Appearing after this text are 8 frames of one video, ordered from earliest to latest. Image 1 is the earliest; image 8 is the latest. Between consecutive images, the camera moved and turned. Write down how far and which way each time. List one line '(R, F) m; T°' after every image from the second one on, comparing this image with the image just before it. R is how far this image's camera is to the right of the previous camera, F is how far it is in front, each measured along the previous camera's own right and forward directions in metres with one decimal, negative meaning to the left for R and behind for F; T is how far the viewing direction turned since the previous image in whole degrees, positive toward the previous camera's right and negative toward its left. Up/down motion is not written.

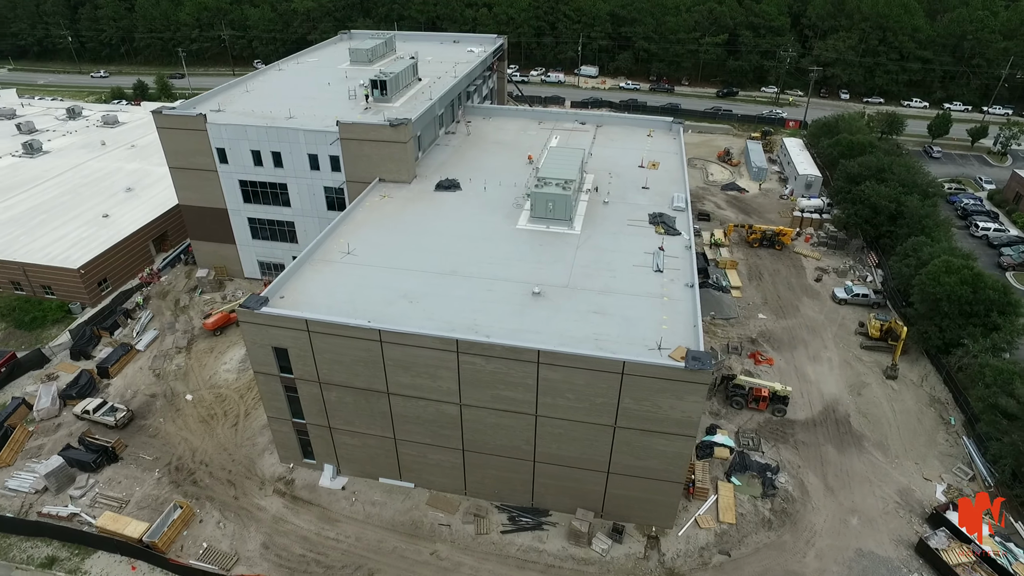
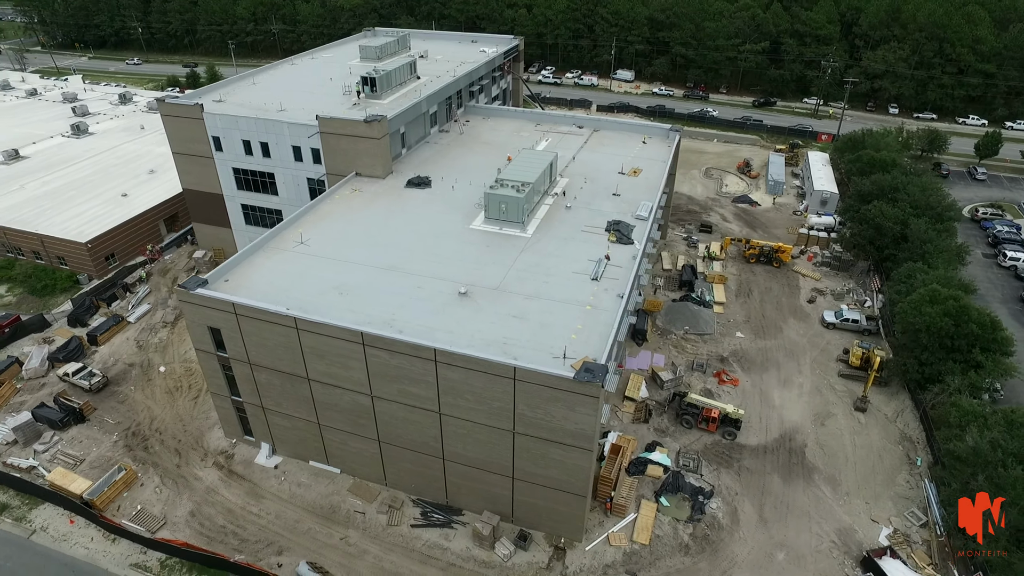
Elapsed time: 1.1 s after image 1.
(+7.0, +0.3) m; -6°
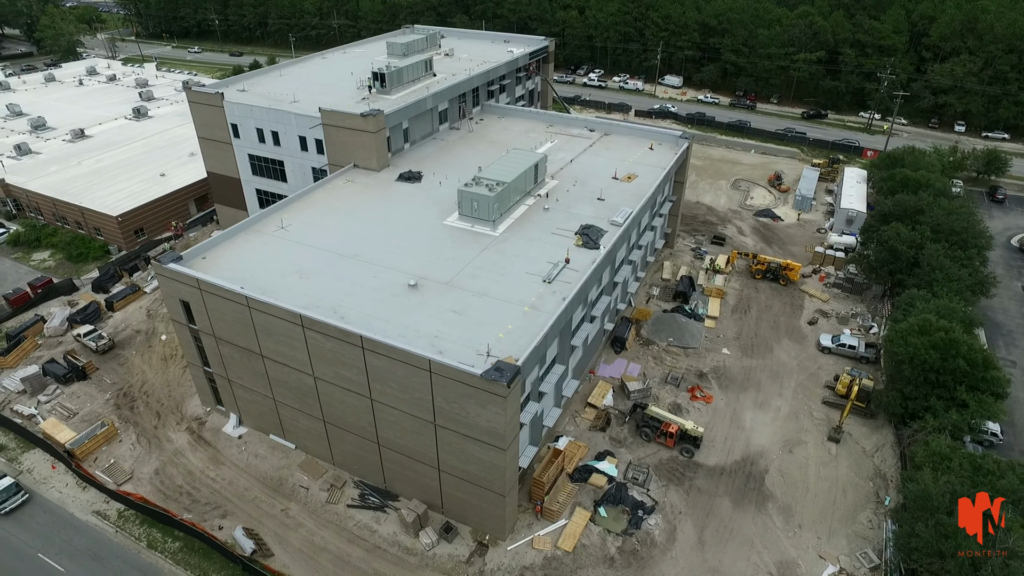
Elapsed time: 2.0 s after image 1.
(+6.3, +0.1) m; -7°
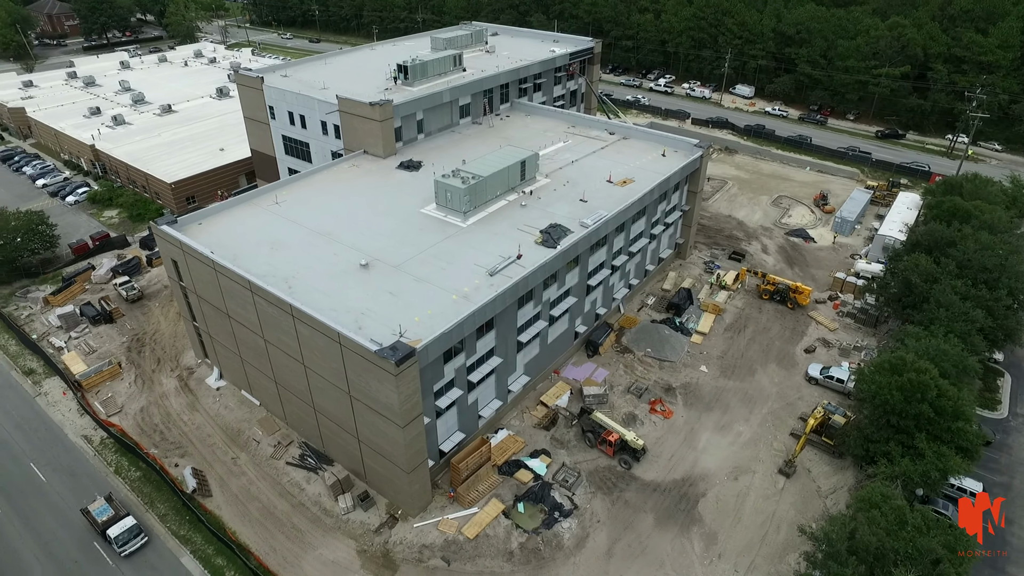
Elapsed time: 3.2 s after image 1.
(+8.3, 0.0) m; -9°
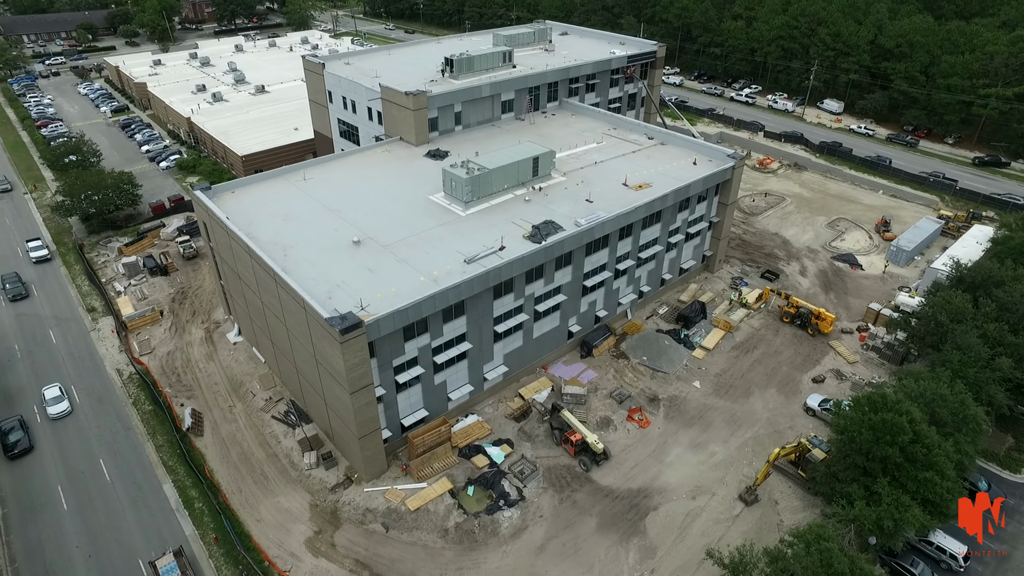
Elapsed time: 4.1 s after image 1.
(+6.9, -0.2) m; -9°
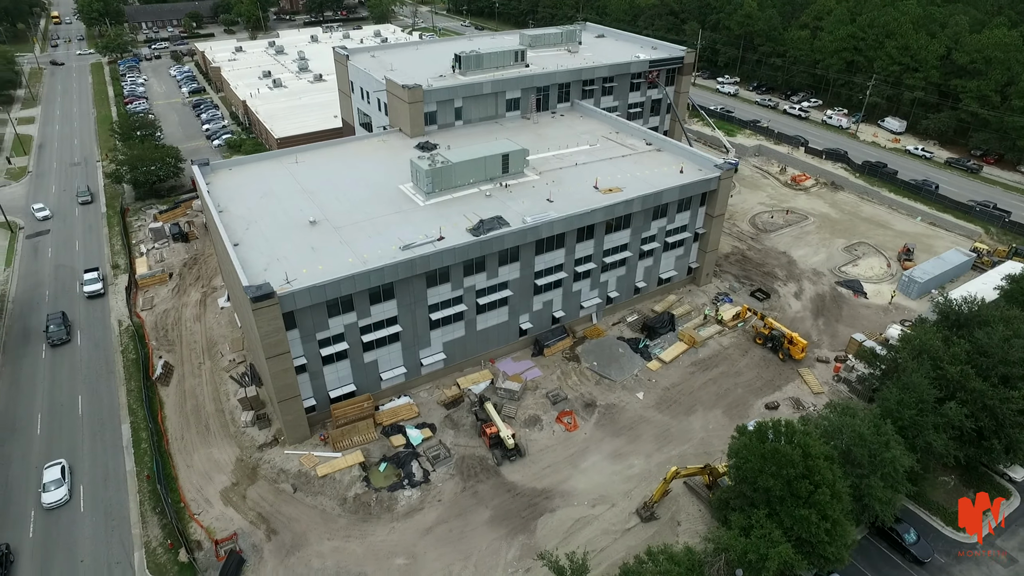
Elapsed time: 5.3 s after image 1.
(+9.0, 0.0) m; -8°
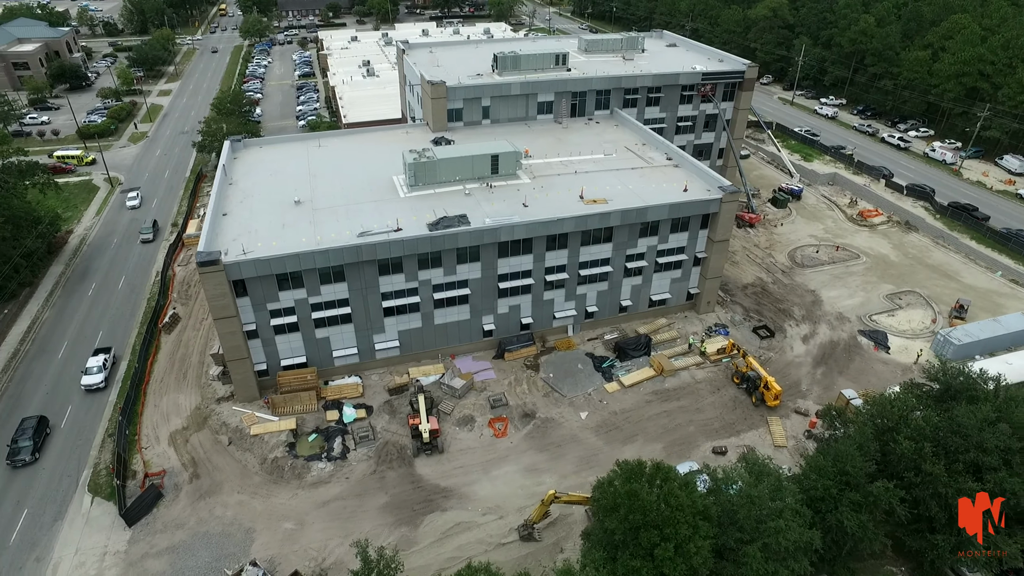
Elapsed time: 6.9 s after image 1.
(+10.6, +1.1) m; -12°
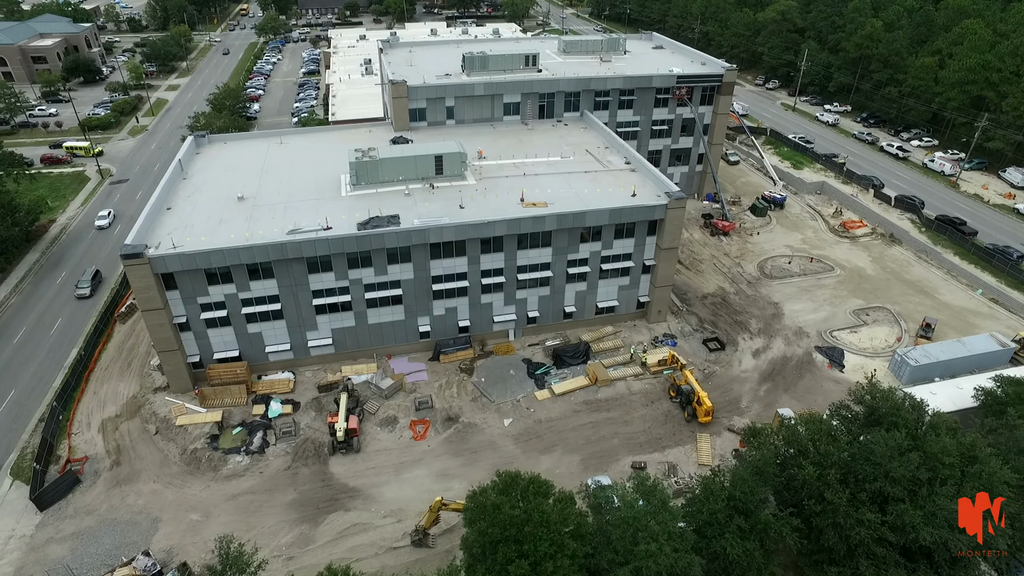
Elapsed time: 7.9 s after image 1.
(+6.4, +0.7) m; -3°
